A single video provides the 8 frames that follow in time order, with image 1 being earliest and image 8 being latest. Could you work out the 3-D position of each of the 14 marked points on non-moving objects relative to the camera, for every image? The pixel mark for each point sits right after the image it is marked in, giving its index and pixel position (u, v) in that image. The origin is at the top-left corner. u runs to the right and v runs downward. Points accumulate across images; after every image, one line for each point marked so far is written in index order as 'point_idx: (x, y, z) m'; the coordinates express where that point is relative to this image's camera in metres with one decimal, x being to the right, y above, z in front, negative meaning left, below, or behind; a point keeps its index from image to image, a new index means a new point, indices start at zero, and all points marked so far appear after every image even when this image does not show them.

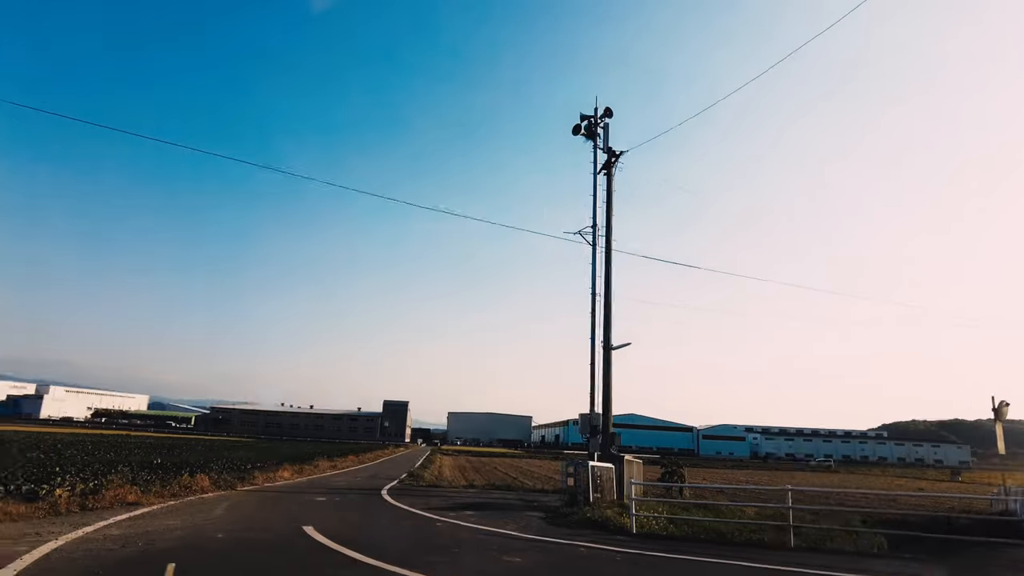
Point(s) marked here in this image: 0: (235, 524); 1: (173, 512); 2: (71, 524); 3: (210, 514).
0: (-8.8, -7.5, +17.7) m
1: (-11.0, -7.3, +18.1) m
2: (-11.3, -6.1, +14.4) m
3: (-10.1, -7.6, +18.6) m
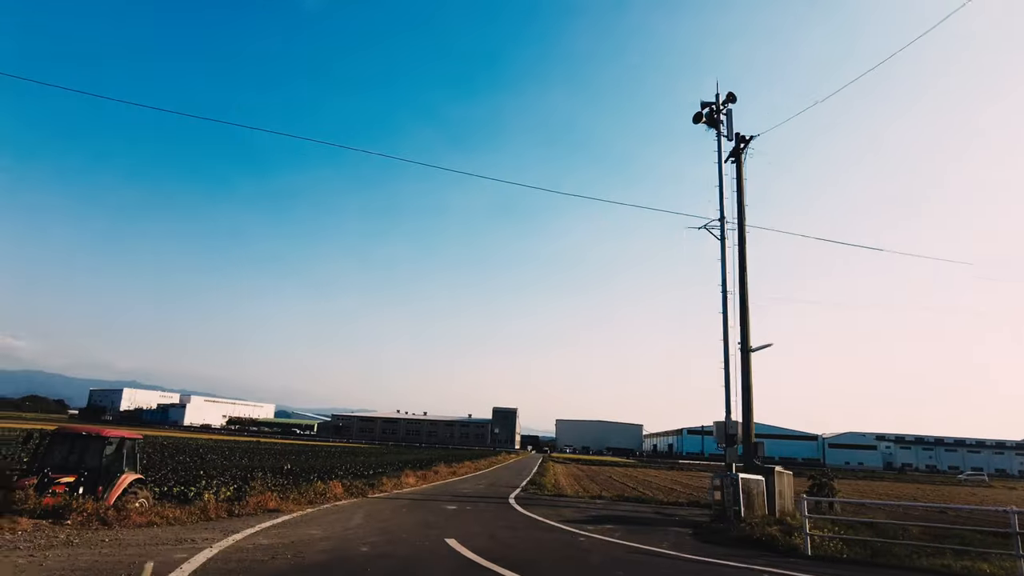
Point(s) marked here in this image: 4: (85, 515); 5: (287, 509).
0: (-4.0, -7.3, +16.4) m
1: (-6.1, -7.2, +17.2) m
2: (-7.1, -6.0, +13.7) m
3: (-5.1, -7.4, +17.6) m
4: (-9.9, -5.3, +12.9) m
5: (-7.5, -7.4, +18.6) m
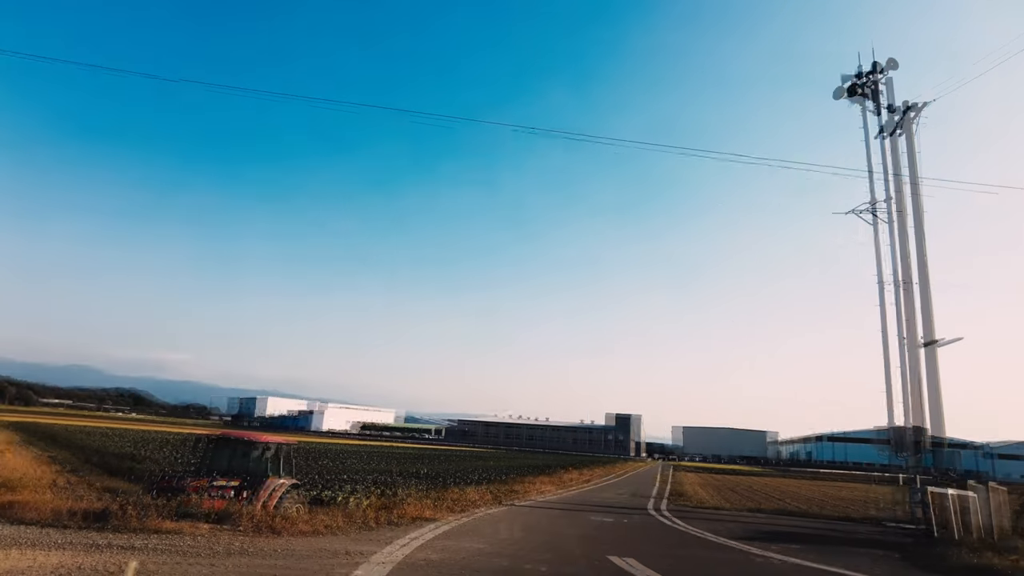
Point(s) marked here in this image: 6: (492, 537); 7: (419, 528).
0: (+0.8, -6.9, +14.7) m
1: (-1.1, -6.9, +15.9) m
2: (-2.8, -5.7, +12.6) m
3: (-0.1, -7.1, +16.0) m
4: (-5.8, -5.2, +12.4) m
5: (-2.2, -7.2, +17.5) m
6: (-0.6, -6.9, +15.3) m
7: (-2.5, -6.4, +15.0) m
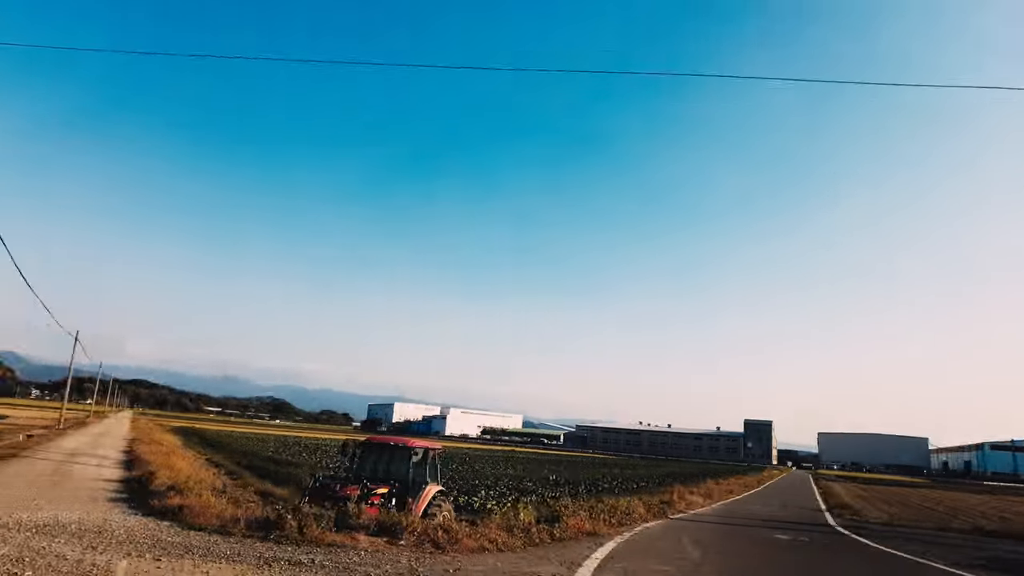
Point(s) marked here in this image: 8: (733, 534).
0: (+5.0, -6.4, +12.3) m
1: (+3.3, -6.5, +13.8) m
2: (+0.9, -5.4, +10.9) m
3: (+4.3, -6.6, +13.8) m
4: (-2.0, -5.0, +11.3) m
5: (+2.6, -6.8, +15.6) m
6: (+3.7, -6.4, +13.2) m
7: (+1.8, -6.1, +13.1) m
8: (+7.3, -8.2, +18.5) m
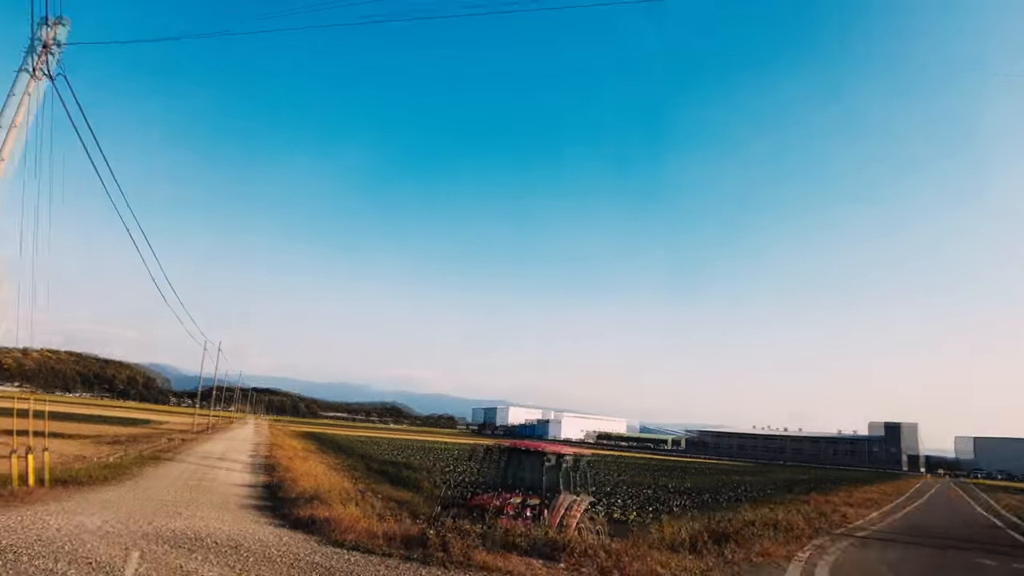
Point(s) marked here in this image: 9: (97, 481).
0: (+8.0, -5.7, +9.5) m
1: (+6.6, -5.9, +11.3) m
2: (+3.8, -4.9, +8.8) m
3: (+7.7, -6.0, +11.0) m
4: (+0.9, -4.6, +9.7) m
5: (+6.2, -6.3, +13.2) m
6: (+7.0, -5.8, +10.6) m
7: (+5.0, -5.5, +10.9) m
8: (+11.5, -7.5, +15.1) m
9: (-10.6, -4.9, +14.1) m
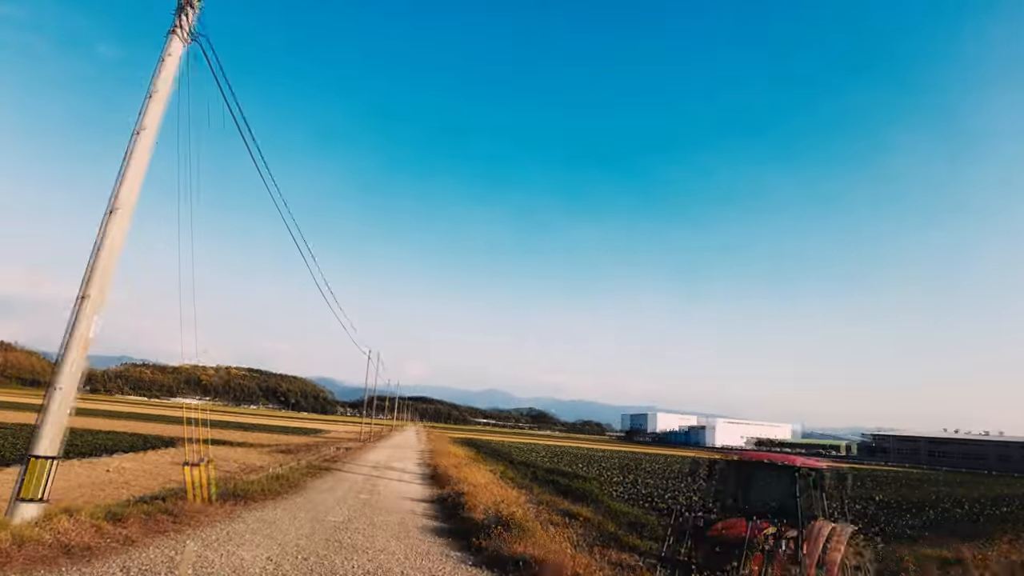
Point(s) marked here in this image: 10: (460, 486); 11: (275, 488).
0: (+11.4, -4.3, +4.0) m
1: (+10.4, -4.6, +6.1) m
2: (+7.0, -3.8, +4.4) m
3: (+11.4, -4.6, +5.6) m
4: (+4.4, -3.7, +5.9) m
5: (+10.5, -5.0, +8.0) m
6: (+10.6, -4.5, +5.4) m
7: (+8.7, -4.4, +6.1) m
8: (+16.1, -5.8, +8.7) m
9: (-5.7, -4.8, +12.9) m
10: (-1.6, -6.1, +17.2) m
11: (-6.1, -5.1, +14.4) m
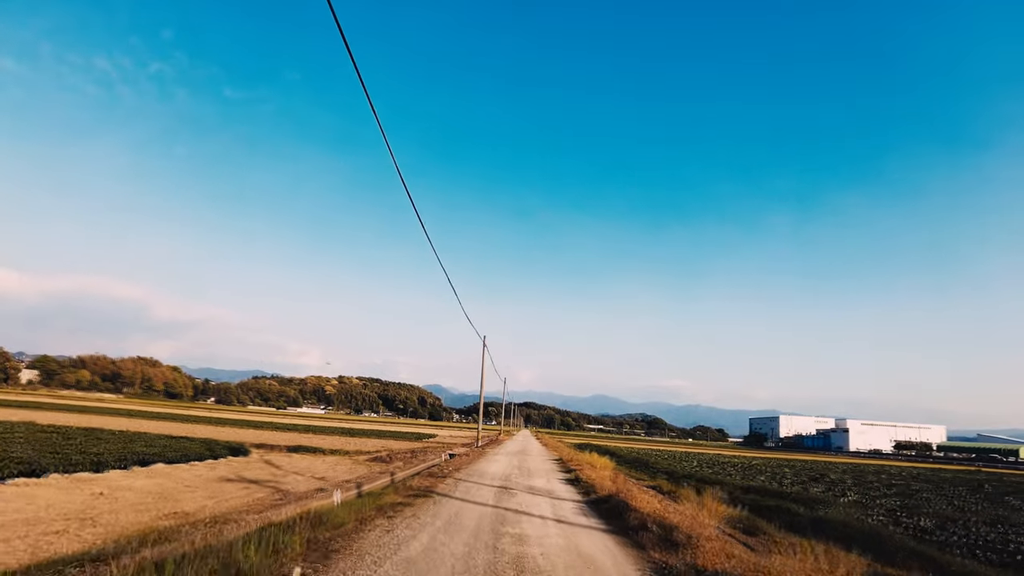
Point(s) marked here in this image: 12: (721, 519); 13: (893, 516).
0: (+13.0, -1.0, -7.4) m
1: (+12.5, -1.3, -5.2) m
2: (+8.8, -0.7, -6.3) m
3: (+13.3, -1.3, -5.9) m
4: (+6.5, -0.8, -4.4) m
5: (+12.9, -1.8, -3.4) m
6: (+12.5, -1.2, -6.0) m
7: (+10.8, -1.2, -4.9) m
8: (+18.6, -2.3, -3.6) m
9: (-2.2, -2.4, +4.2) m
10: (+2.6, -3.5, +7.7) m
11: (-2.4, -2.8, +5.7) m
12: (+4.8, -5.3, +12.9) m
13: (+12.7, -7.7, +18.9) m
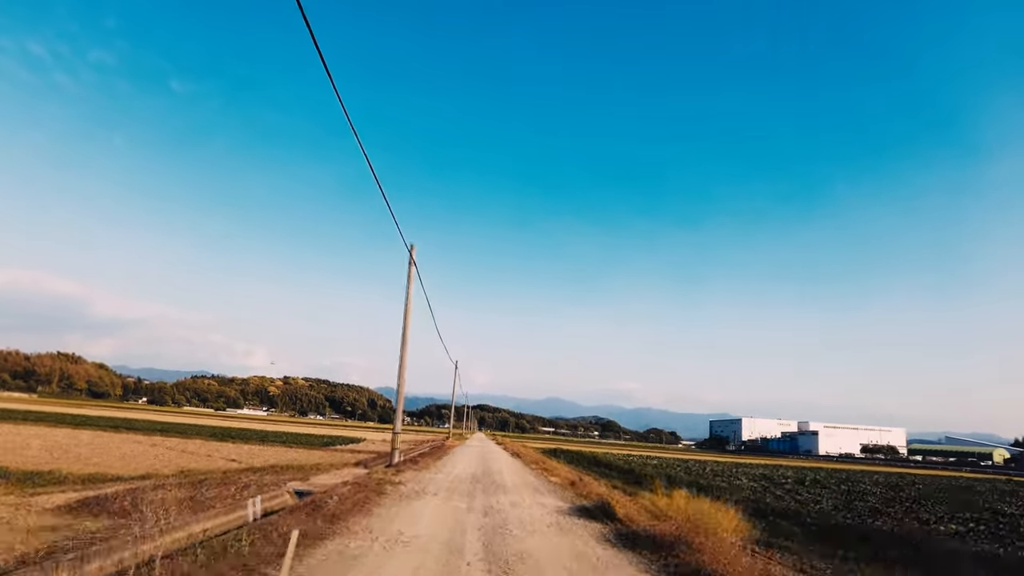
0: (+15.1, +3.8, -25.3) m
1: (+14.4, +3.5, -23.2) m
2: (+10.8, +4.2, -24.5) m
3: (+15.3, +3.5, -23.7) m
4: (+8.4, +4.2, -22.8) m
5: (+14.6, +3.0, -21.3) m
6: (+14.4, +3.6, -23.9) m
7: (+12.7, +3.7, -23.0) m
8: (+20.3, +2.4, -21.1) m
9: (-1.0, +2.7, -15.0) m
10: (+3.5, +1.4, -11.1) m
11: (-1.3, +2.3, -13.5) m
12: (+5.2, -0.4, -5.7) m
13: (+12.6, -3.0, +0.9) m
